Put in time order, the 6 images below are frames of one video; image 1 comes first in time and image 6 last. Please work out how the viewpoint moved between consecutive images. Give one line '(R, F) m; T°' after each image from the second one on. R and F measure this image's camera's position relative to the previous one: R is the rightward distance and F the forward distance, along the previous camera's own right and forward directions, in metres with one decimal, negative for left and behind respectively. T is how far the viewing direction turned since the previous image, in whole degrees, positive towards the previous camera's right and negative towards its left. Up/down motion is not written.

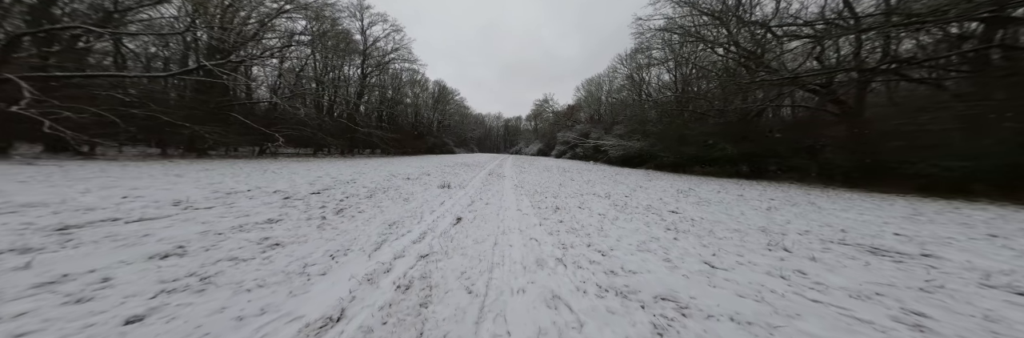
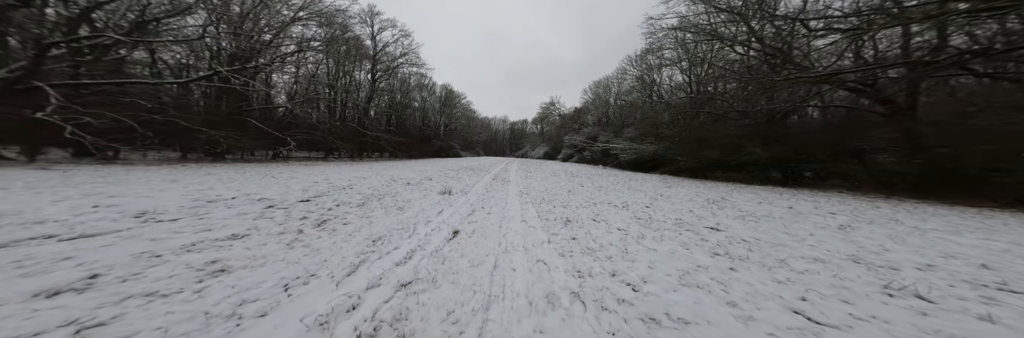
(+0.1, +0.5) m; -2°
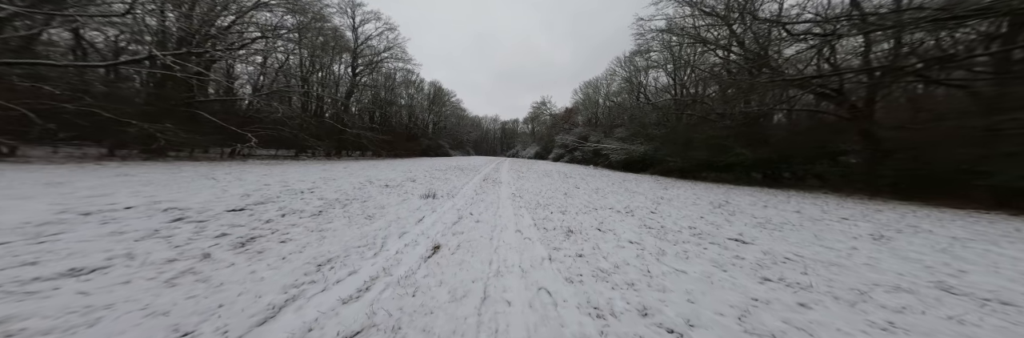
(-0.1, +0.6) m; +4°
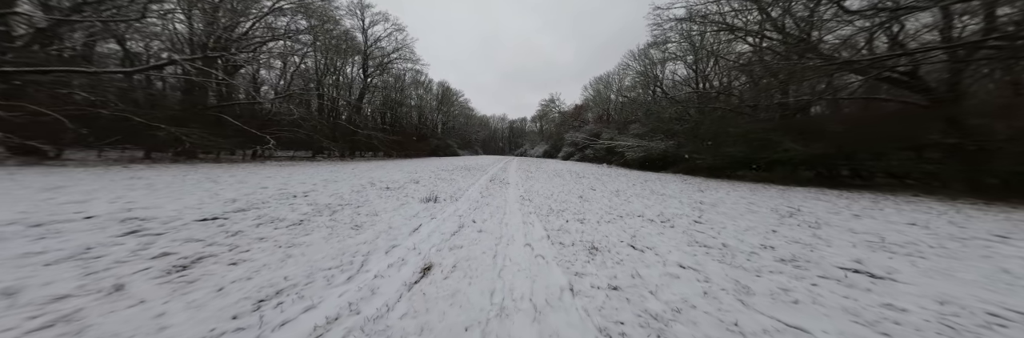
(0.0, +0.6) m; -3°
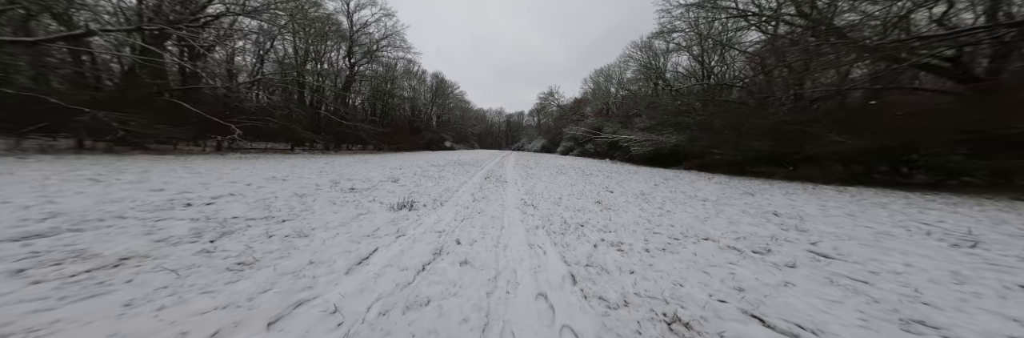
(-0.1, +1.3) m; +1°
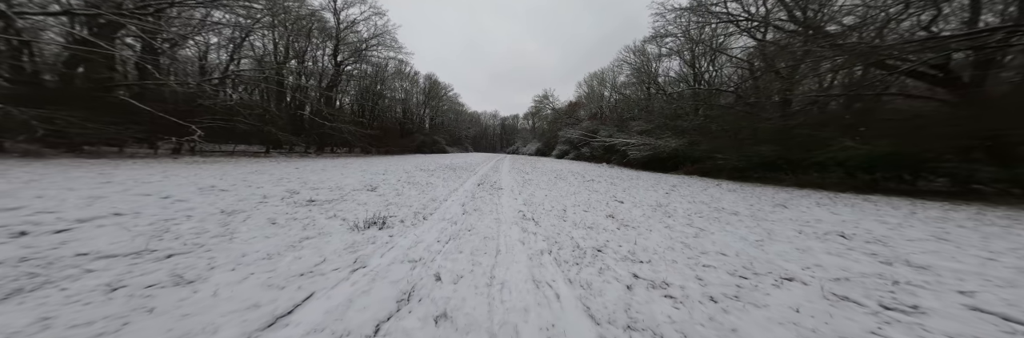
(-0.1, +0.8) m; +2°
